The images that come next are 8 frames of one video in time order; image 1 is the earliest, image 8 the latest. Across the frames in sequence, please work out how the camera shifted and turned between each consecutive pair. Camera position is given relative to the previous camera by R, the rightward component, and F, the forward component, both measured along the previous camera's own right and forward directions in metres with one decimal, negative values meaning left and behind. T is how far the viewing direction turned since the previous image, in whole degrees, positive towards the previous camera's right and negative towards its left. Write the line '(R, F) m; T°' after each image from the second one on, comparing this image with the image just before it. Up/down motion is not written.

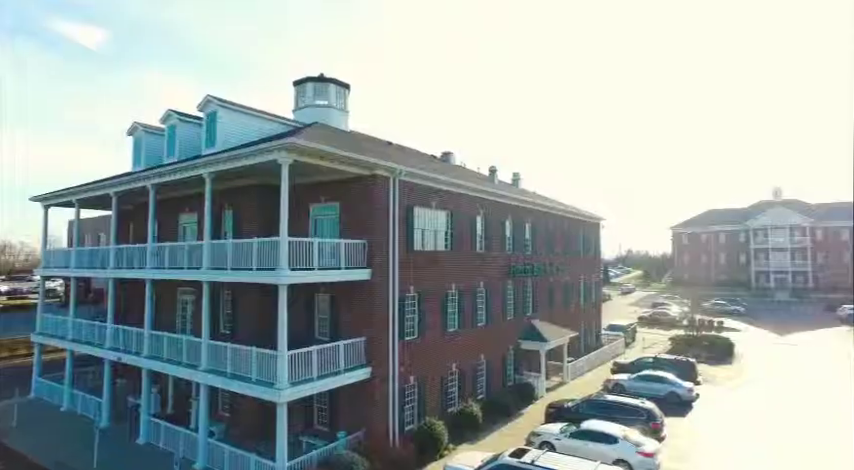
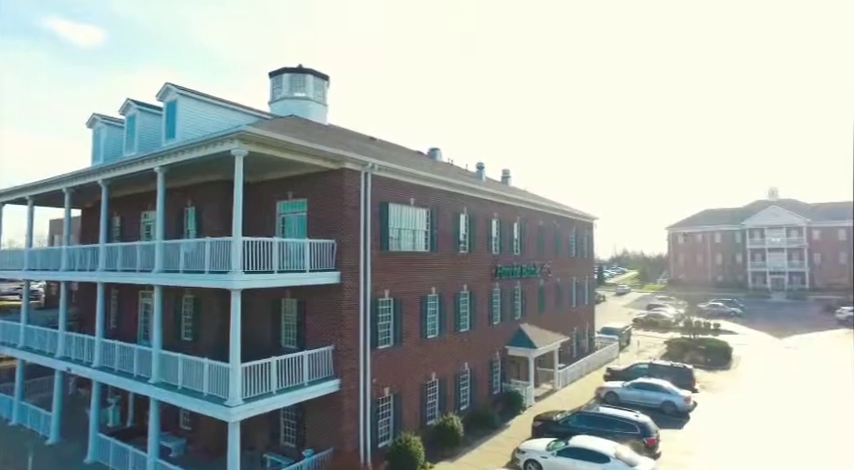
(+0.7, +1.5) m; 0°
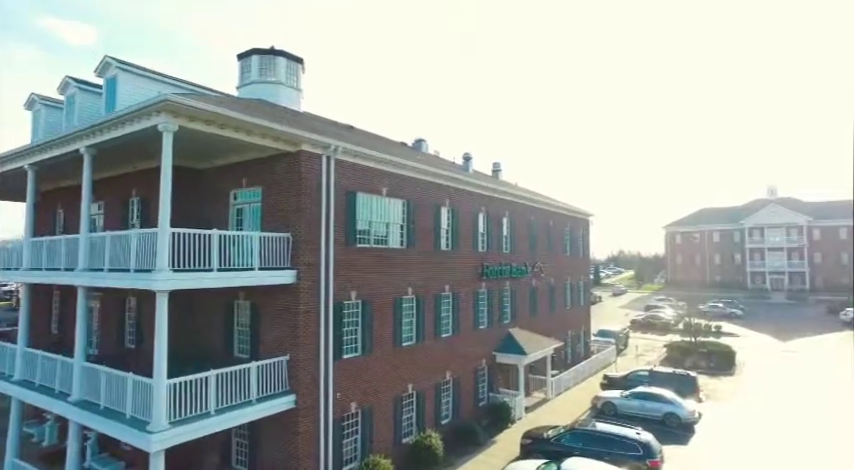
(+0.7, +2.1) m; 0°
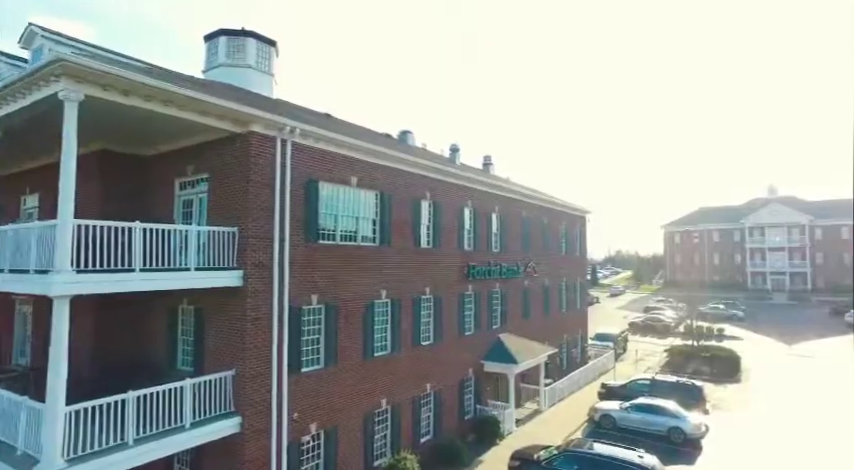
(+0.6, +2.0) m; 0°
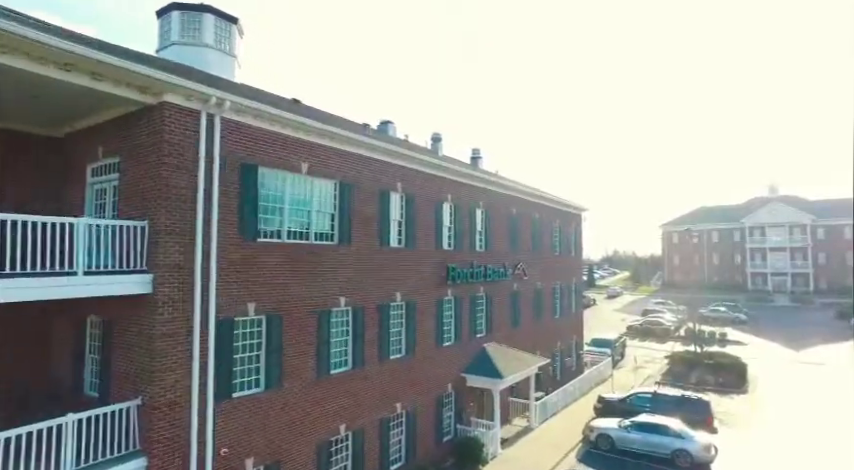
(+0.8, +2.3) m; 0°
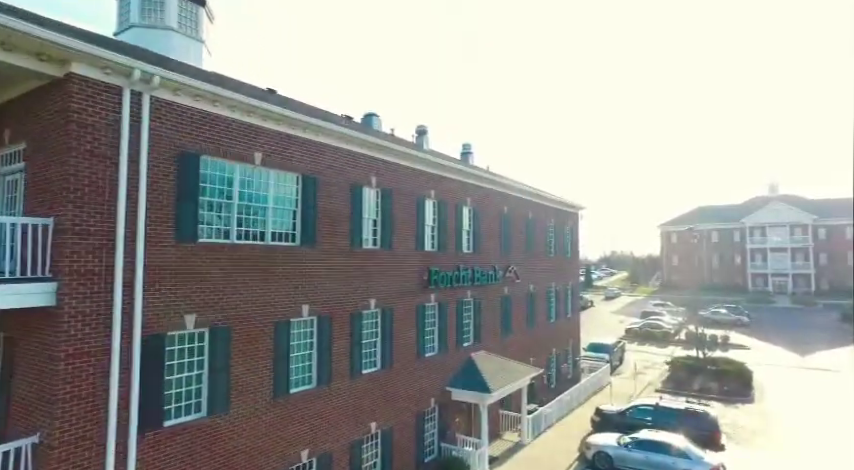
(+0.5, +1.6) m; 0°
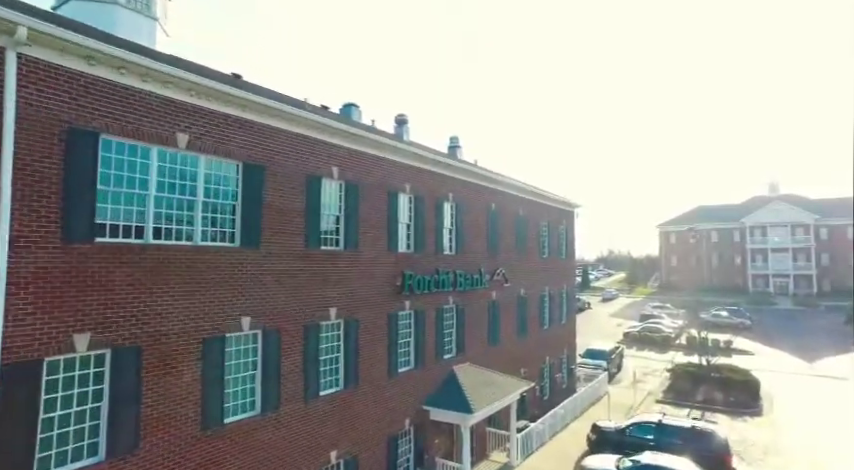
(+0.6, +1.9) m; 0°
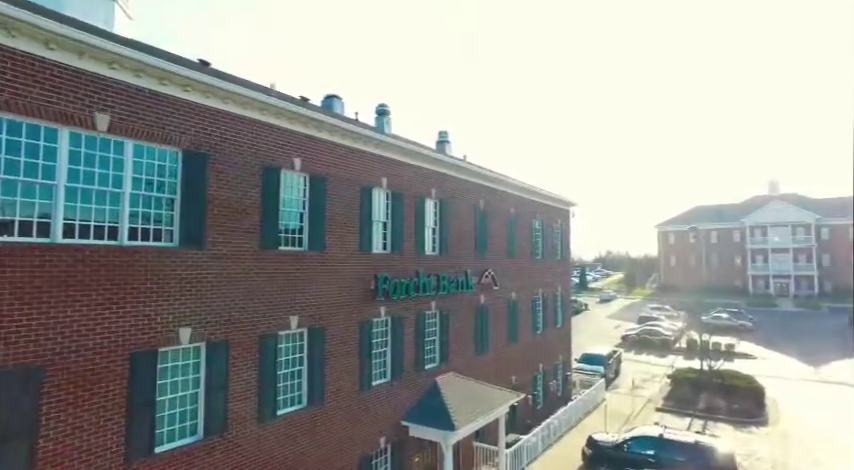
(+0.5, +1.3) m; 0°
